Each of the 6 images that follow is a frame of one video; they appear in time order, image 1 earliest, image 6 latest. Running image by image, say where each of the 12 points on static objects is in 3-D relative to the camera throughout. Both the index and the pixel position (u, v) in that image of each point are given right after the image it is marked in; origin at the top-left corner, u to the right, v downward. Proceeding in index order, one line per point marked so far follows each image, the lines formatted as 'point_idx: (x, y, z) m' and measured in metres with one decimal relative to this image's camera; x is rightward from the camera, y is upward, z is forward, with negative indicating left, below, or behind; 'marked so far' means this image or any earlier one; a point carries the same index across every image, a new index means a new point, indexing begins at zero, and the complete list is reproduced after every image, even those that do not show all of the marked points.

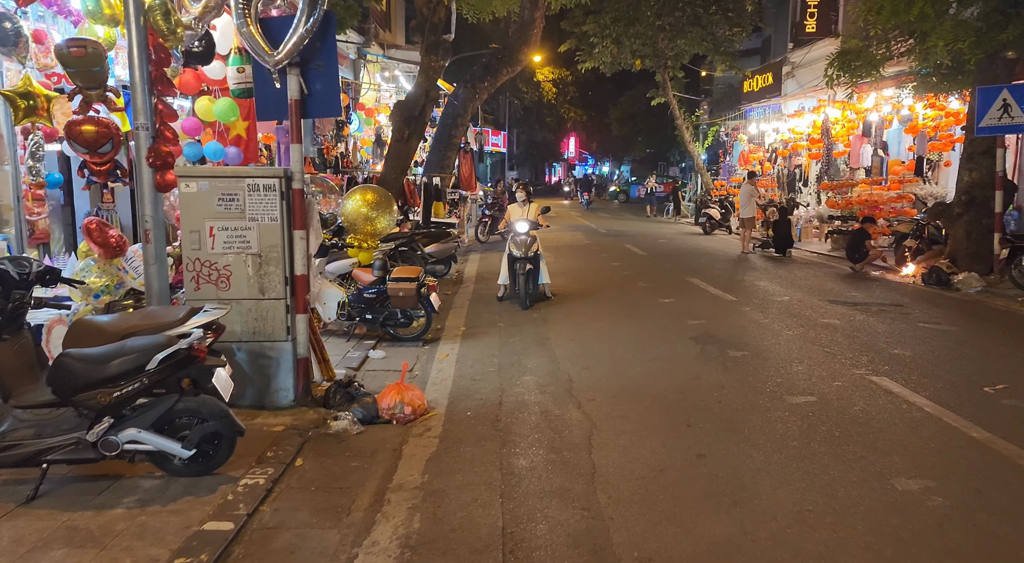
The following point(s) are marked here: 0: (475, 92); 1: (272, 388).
0: (-0.8, +4.2, +17.8) m
1: (-1.7, -0.8, +5.8) m
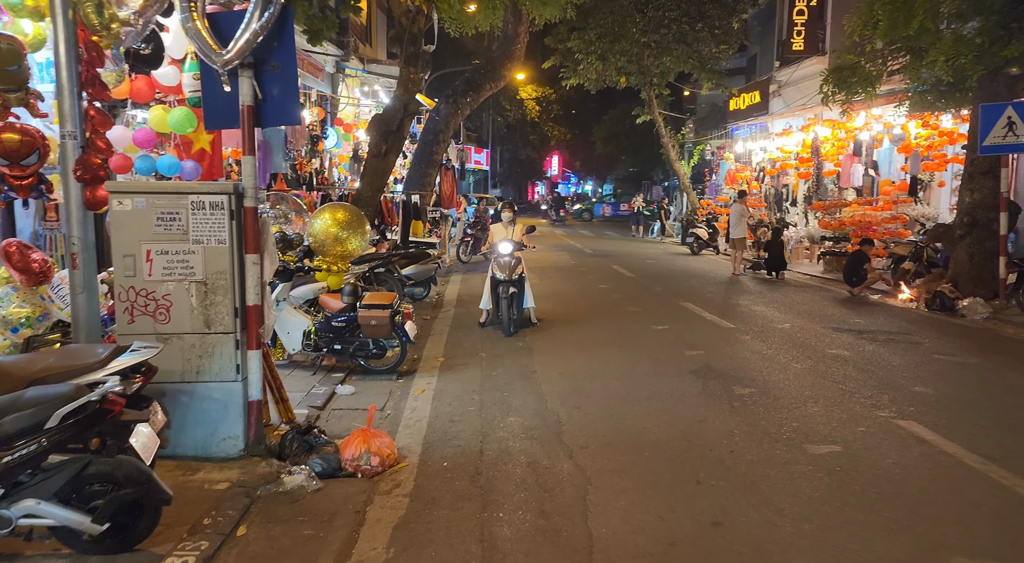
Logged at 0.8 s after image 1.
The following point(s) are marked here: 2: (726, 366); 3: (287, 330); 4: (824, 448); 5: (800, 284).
0: (-1.2, +3.7, +17.2) m
1: (-1.8, -1.0, +5.0) m
2: (+2.0, -0.8, +7.3) m
3: (-2.2, -0.5, +7.7) m
4: (+1.9, -1.0, +4.8) m
5: (+5.3, -0.1, +14.6) m
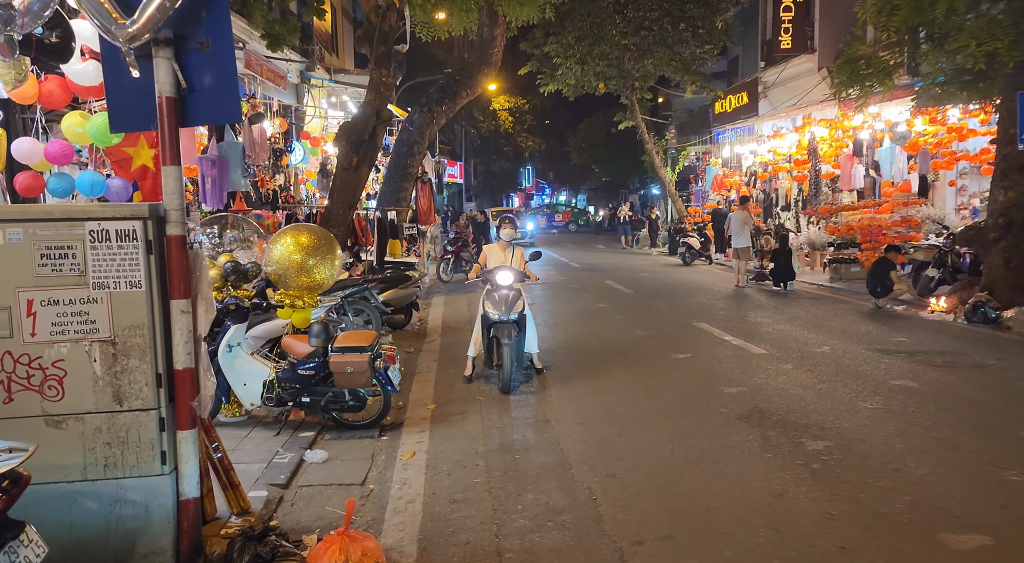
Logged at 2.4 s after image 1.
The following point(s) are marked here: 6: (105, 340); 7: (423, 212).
0: (-1.6, +3.2, +15.9) m
1: (-1.7, -1.2, +3.7) m
2: (+2.1, -1.0, +6.1) m
3: (-2.1, -0.8, +6.3) m
4: (+2.0, -1.1, +3.6) m
5: (+5.1, -0.2, +13.5) m
6: (-1.8, -0.3, +3.6) m
7: (-2.0, +1.5, +17.6) m
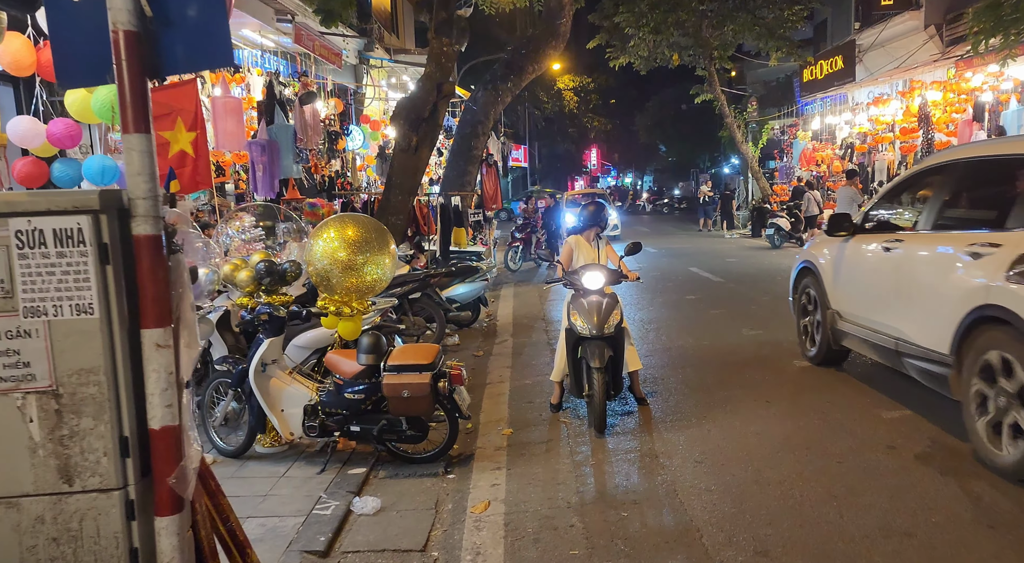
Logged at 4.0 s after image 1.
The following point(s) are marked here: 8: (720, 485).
0: (-0.3, +3.4, +14.6) m
1: (-1.3, -1.3, +2.5) m
2: (+2.7, -1.0, +4.6) m
3: (-1.5, -0.8, +5.2) m
4: (+2.4, -1.2, +2.1) m
5: (+6.2, 0.0, +11.7) m
6: (-1.5, -0.3, +2.5) m
7: (-0.5, +1.7, +16.4) m
8: (+1.1, -1.1, +4.4) m
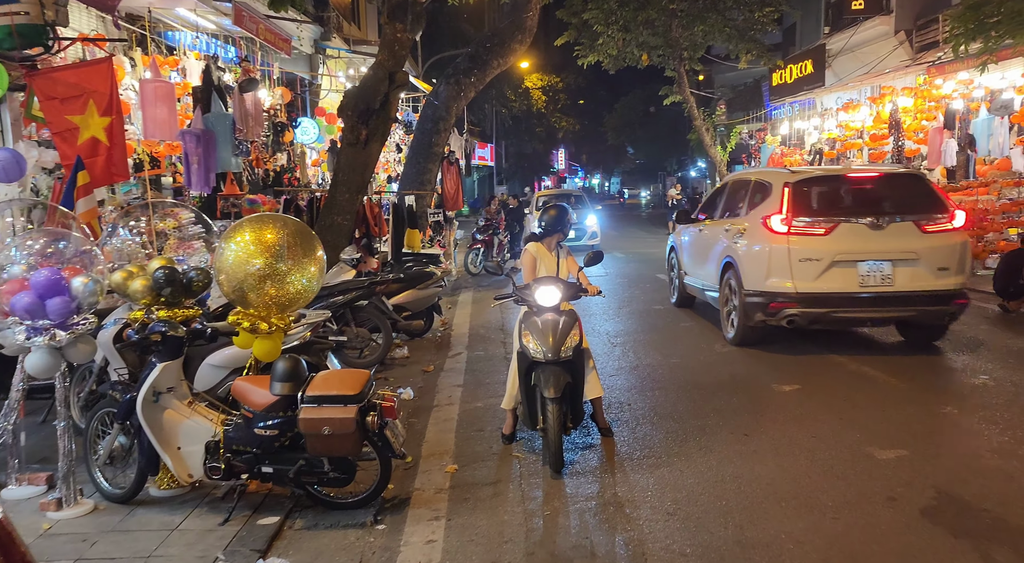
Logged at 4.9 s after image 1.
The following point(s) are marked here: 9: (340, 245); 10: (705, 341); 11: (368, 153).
0: (-0.9, +3.3, +13.8) m
1: (-1.5, -1.4, +1.7) m
2: (+2.4, -1.1, +4.0) m
3: (-1.8, -0.9, +4.3) m
4: (+2.2, -1.3, +1.5) m
5: (+5.6, -0.2, +11.2) m
6: (-1.6, -0.4, +1.7) m
7: (-1.2, +1.7, +15.6) m
8: (+0.9, -1.2, +3.7) m
9: (-2.1, +0.4, +9.8) m
10: (+2.0, -0.6, +8.2) m
11: (-1.7, +1.6, +9.6) m
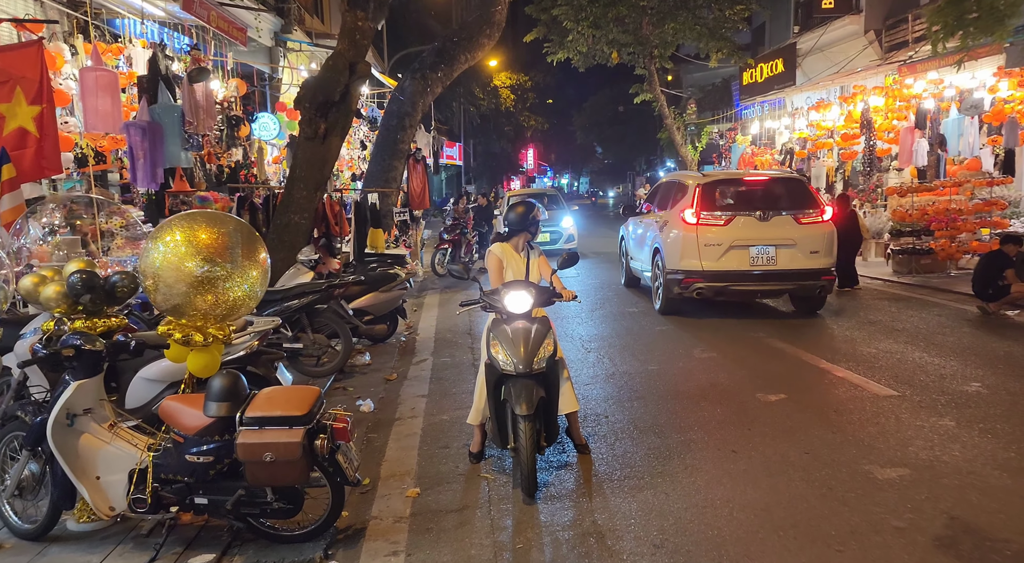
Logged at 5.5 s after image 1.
0: (-1.5, +3.3, +13.3) m
1: (-1.6, -1.4, +1.2) m
2: (+2.2, -1.1, +3.6) m
3: (-2.0, -0.9, +3.8) m
4: (+2.2, -1.3, +1.1) m
5: (+5.2, -0.2, +11.0) m
6: (-1.7, -0.4, +1.1) m
7: (-1.8, +1.6, +15.1) m
8: (+0.7, -1.2, +3.2) m
9: (-2.5, +0.4, +9.2) m
10: (+1.7, -0.6, +7.8) m
11: (-2.1, +1.5, +9.1) m
